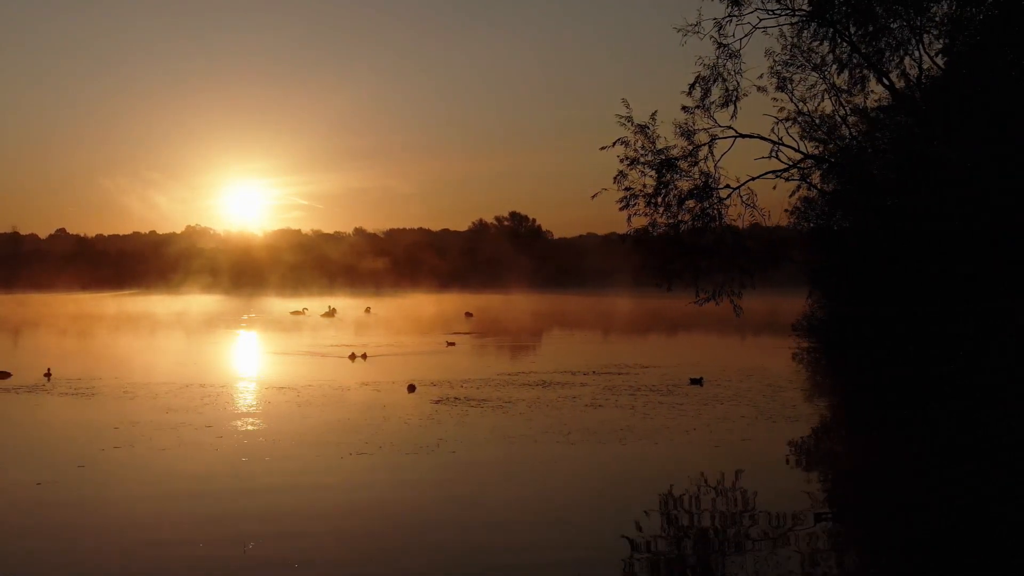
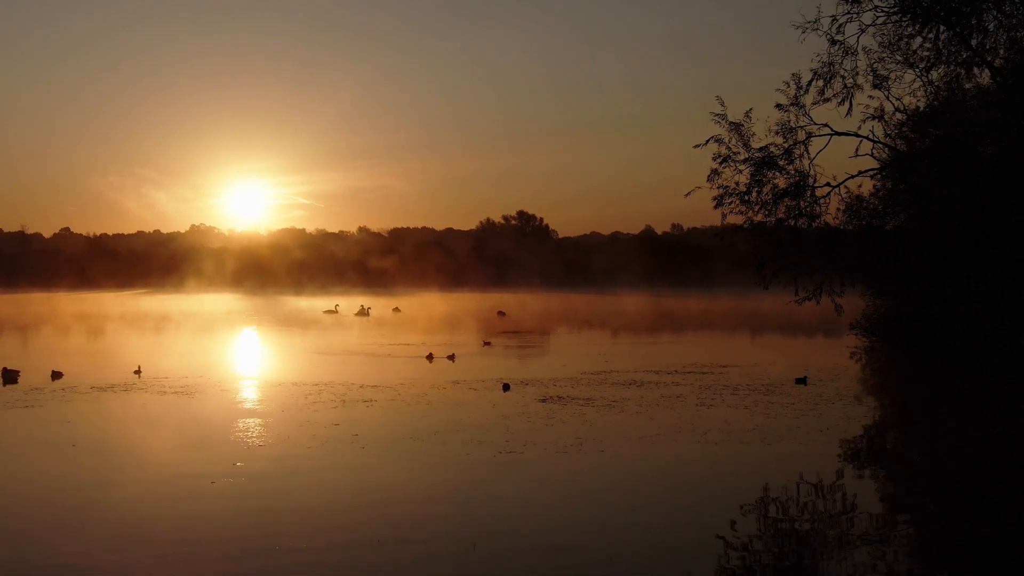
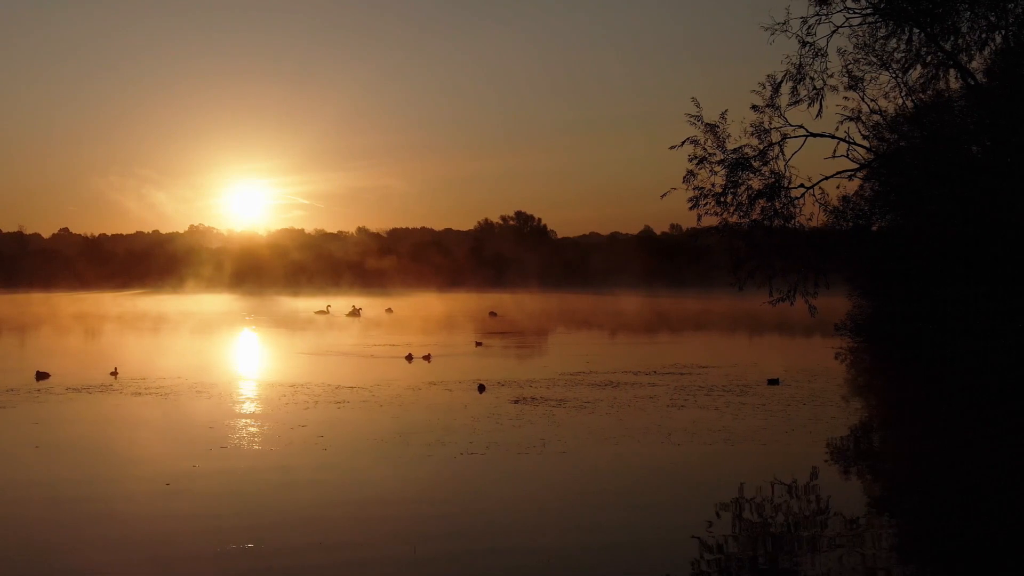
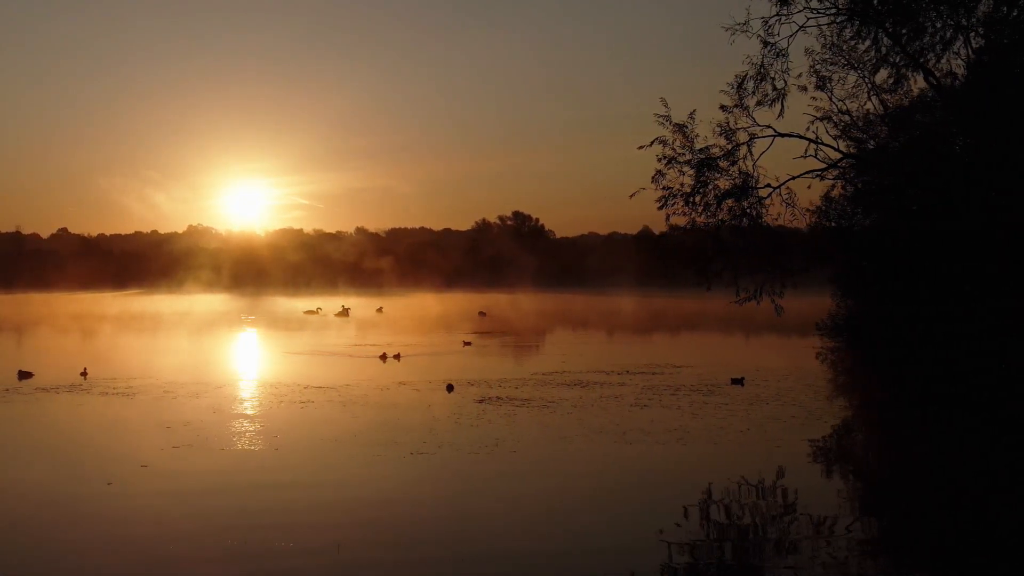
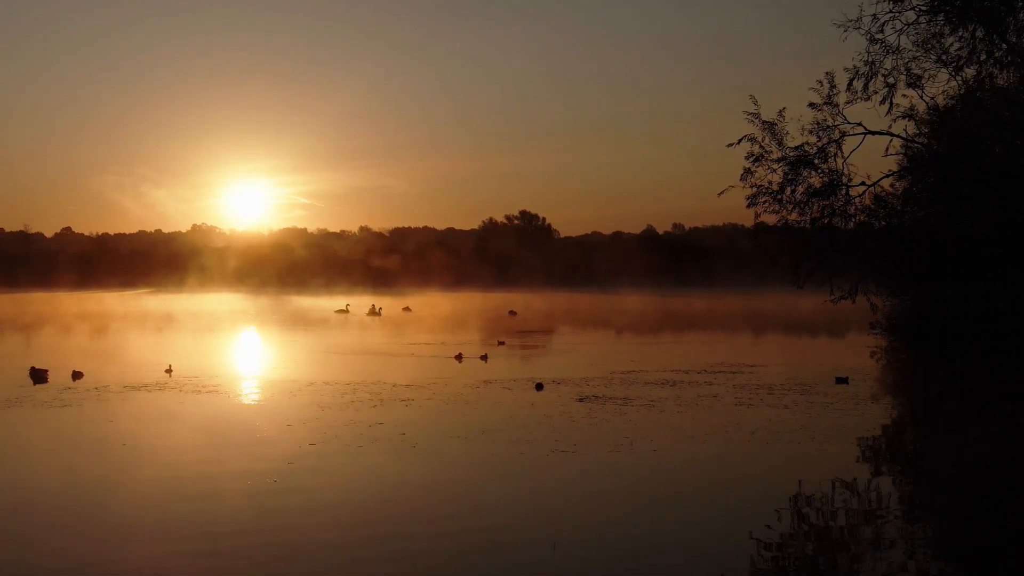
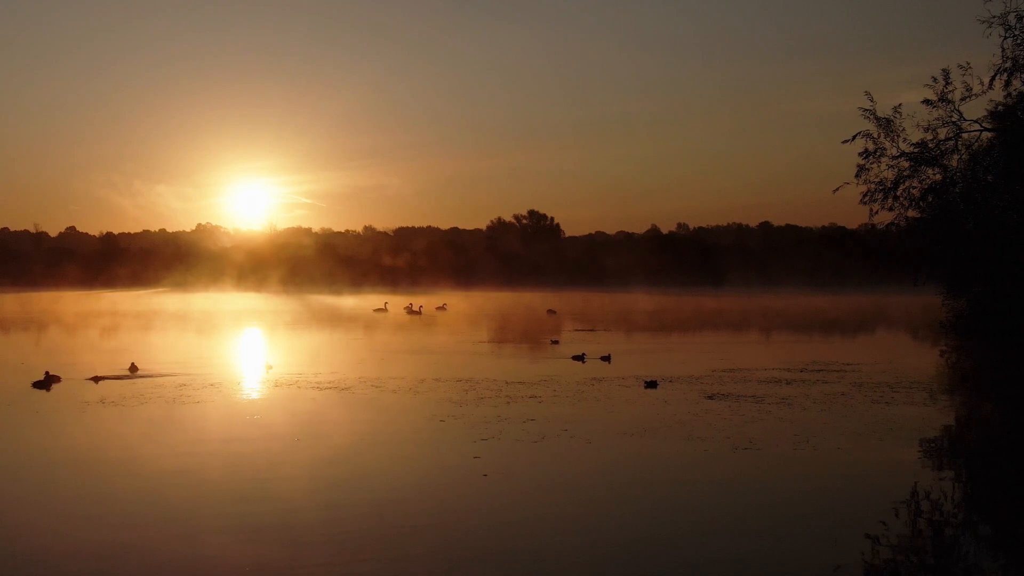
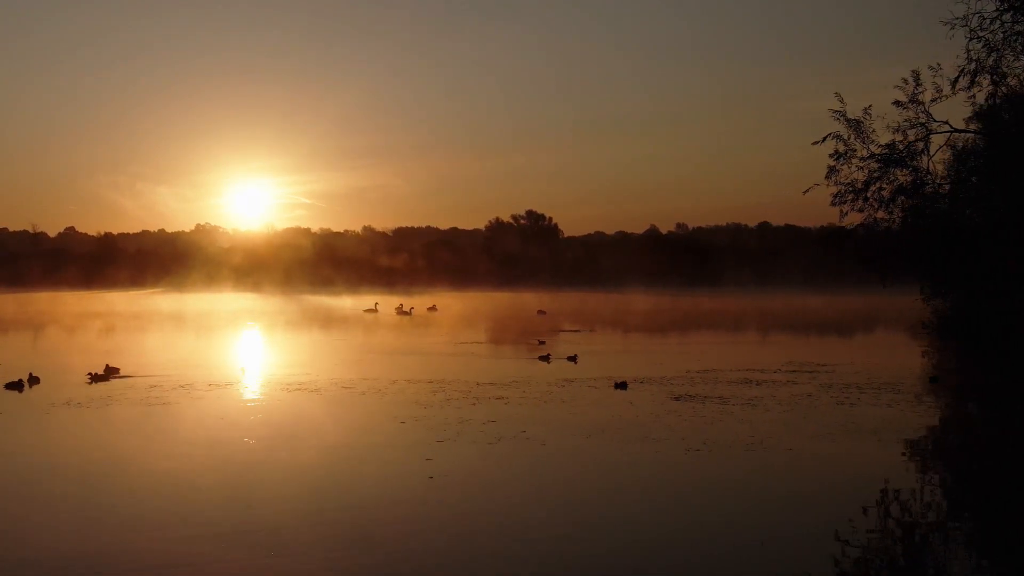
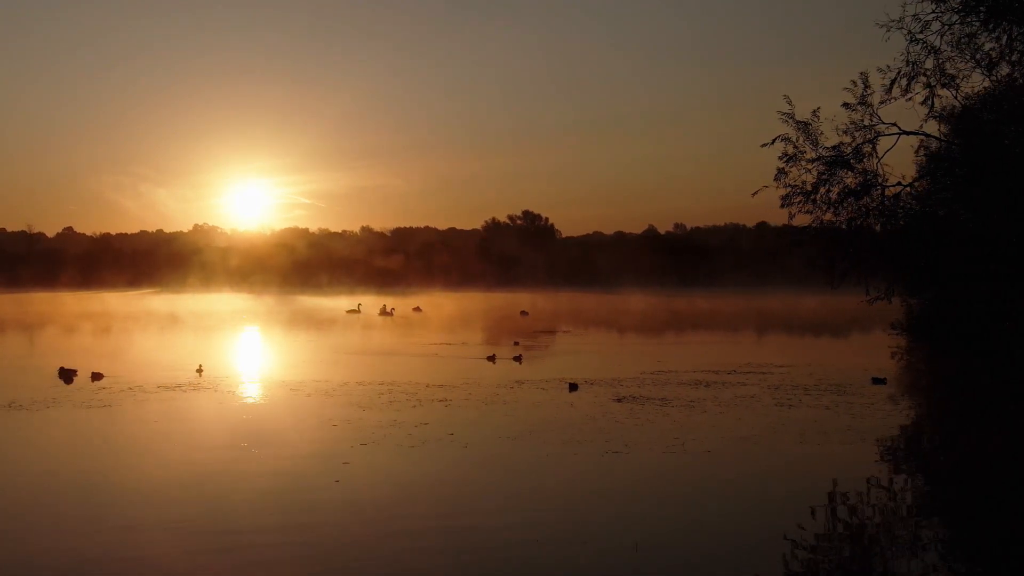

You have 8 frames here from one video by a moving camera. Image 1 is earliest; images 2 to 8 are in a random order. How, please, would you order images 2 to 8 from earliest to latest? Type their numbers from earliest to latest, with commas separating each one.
4, 3, 2, 5, 8, 7, 6
